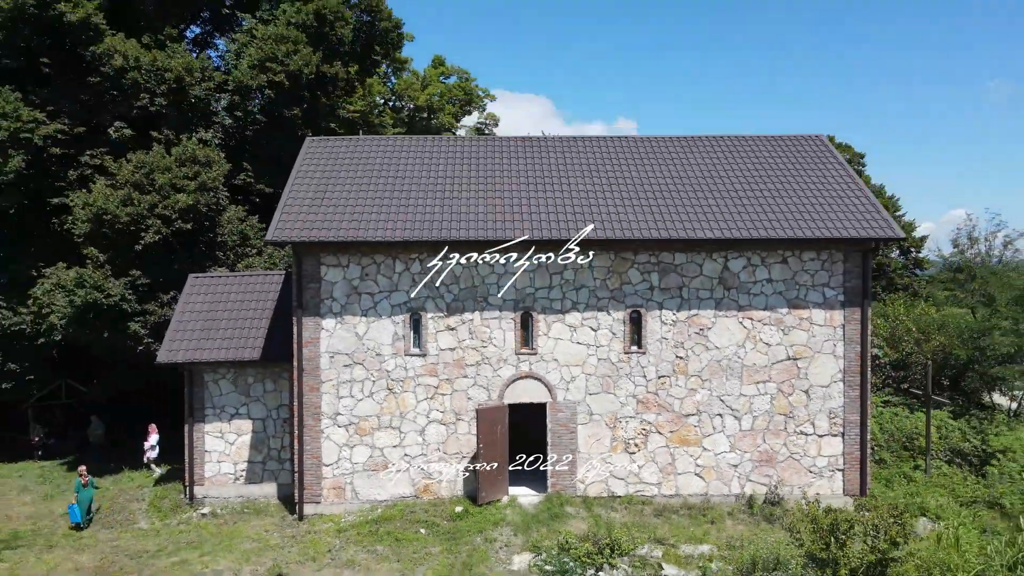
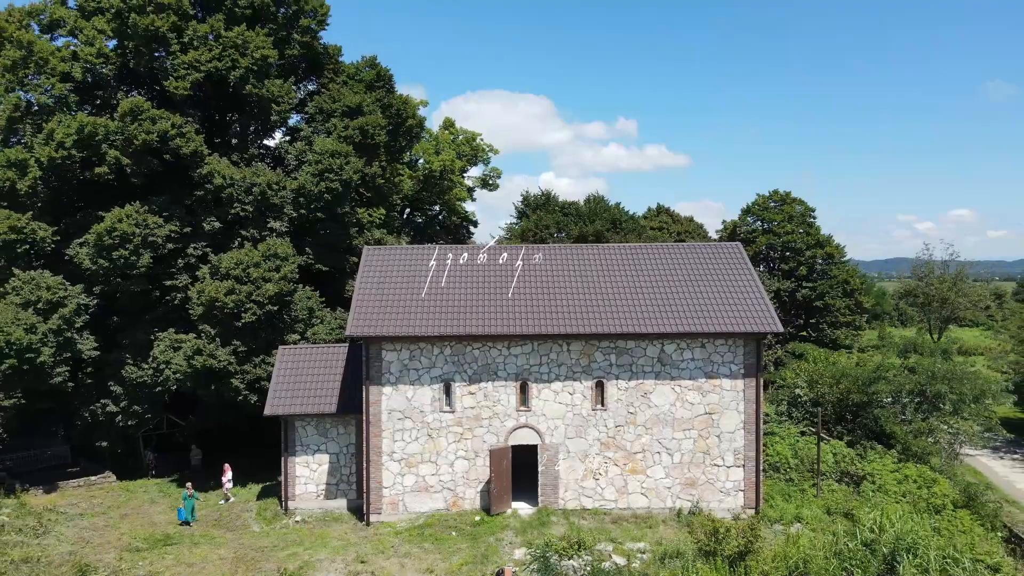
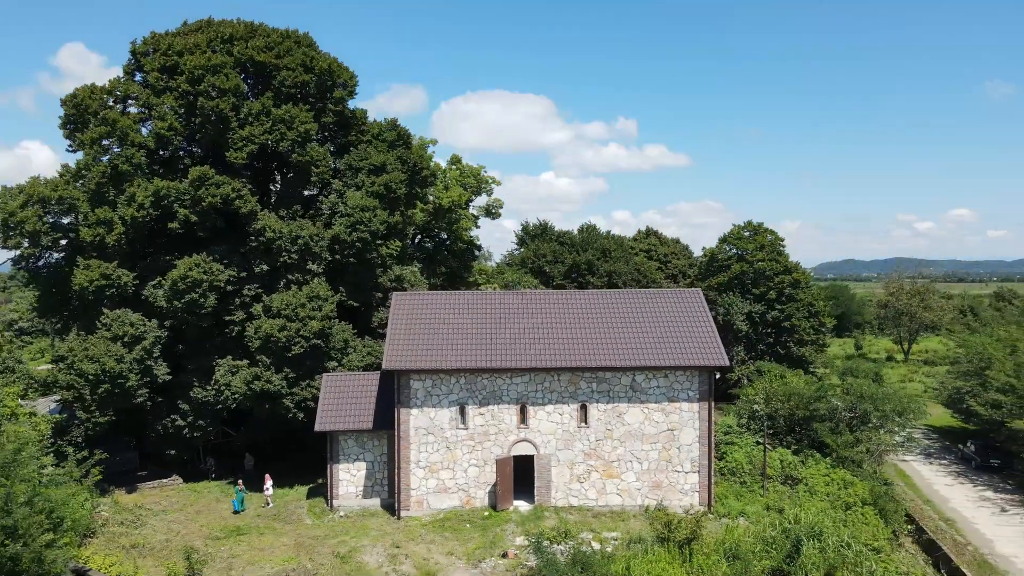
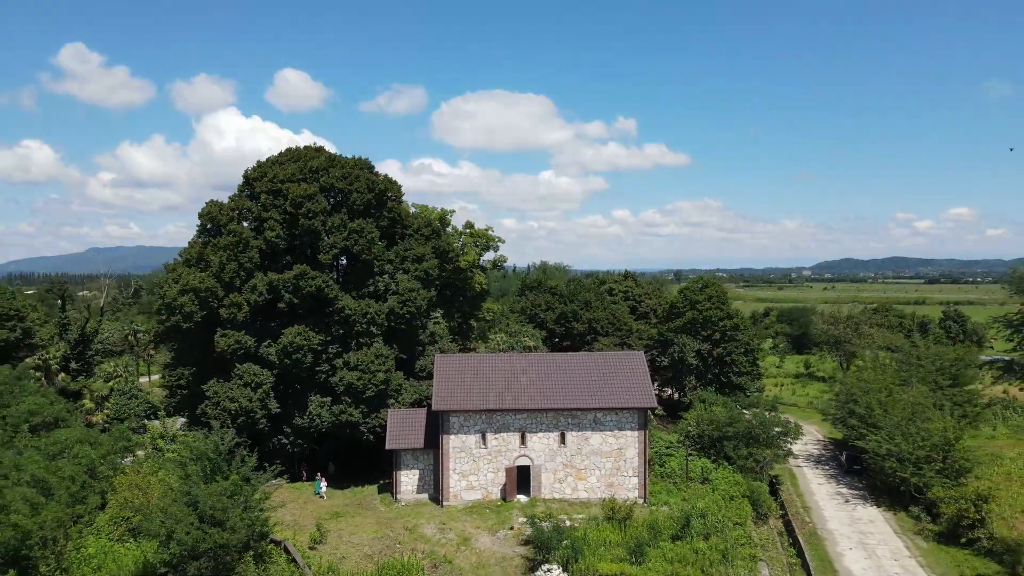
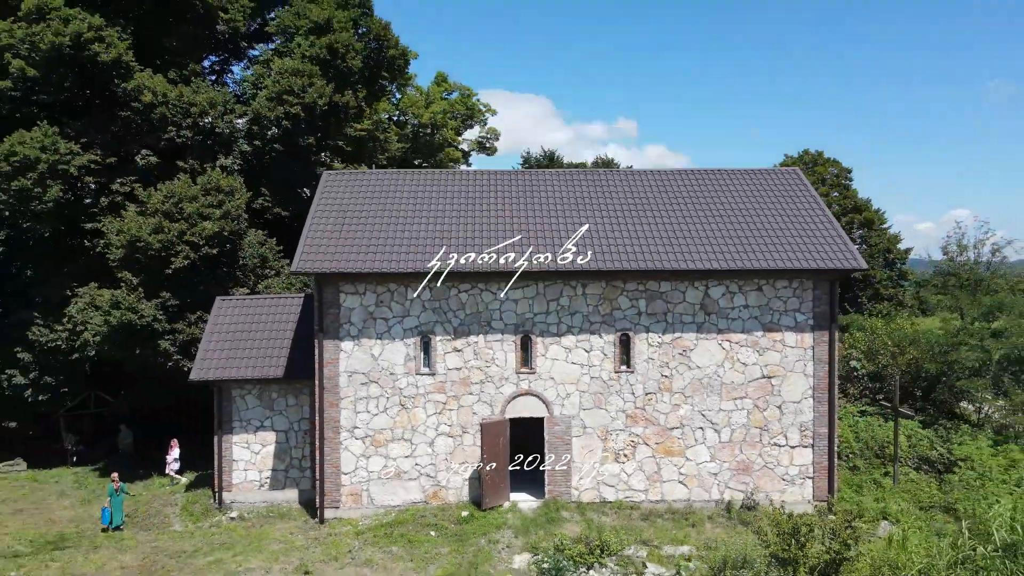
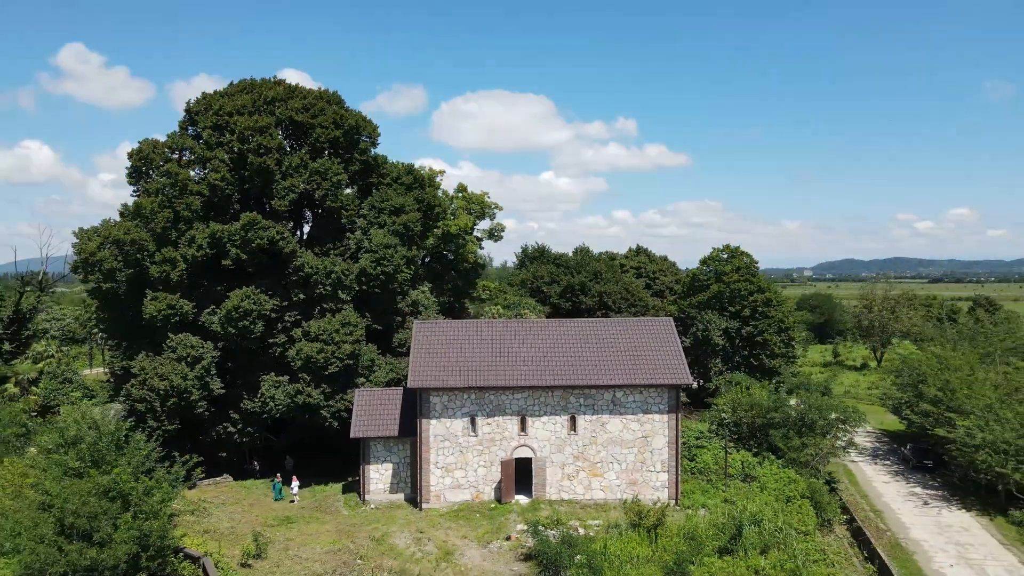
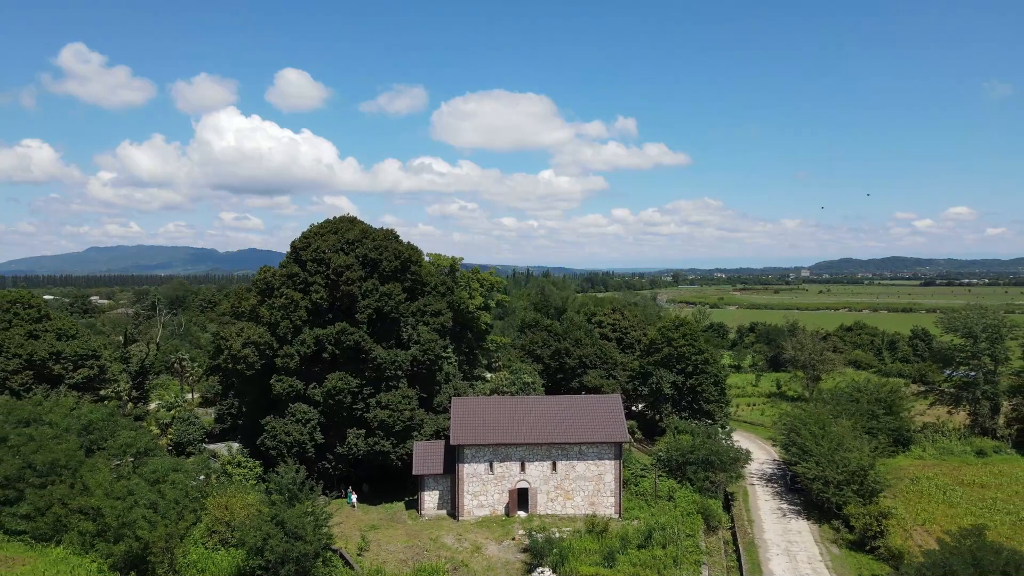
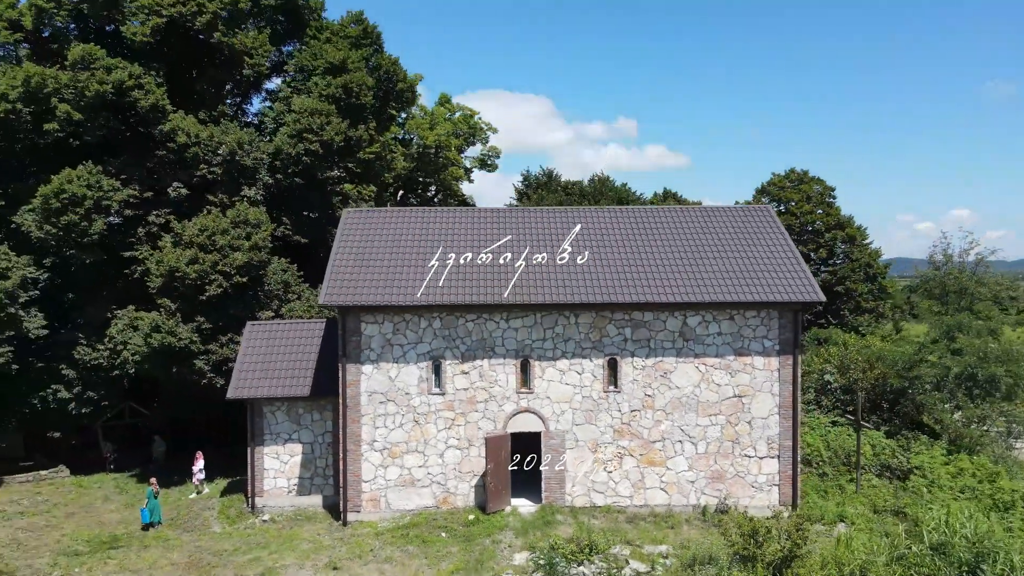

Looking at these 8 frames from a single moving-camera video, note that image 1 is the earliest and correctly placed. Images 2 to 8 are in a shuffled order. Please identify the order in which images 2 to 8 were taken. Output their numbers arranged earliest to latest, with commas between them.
5, 8, 2, 3, 6, 4, 7
